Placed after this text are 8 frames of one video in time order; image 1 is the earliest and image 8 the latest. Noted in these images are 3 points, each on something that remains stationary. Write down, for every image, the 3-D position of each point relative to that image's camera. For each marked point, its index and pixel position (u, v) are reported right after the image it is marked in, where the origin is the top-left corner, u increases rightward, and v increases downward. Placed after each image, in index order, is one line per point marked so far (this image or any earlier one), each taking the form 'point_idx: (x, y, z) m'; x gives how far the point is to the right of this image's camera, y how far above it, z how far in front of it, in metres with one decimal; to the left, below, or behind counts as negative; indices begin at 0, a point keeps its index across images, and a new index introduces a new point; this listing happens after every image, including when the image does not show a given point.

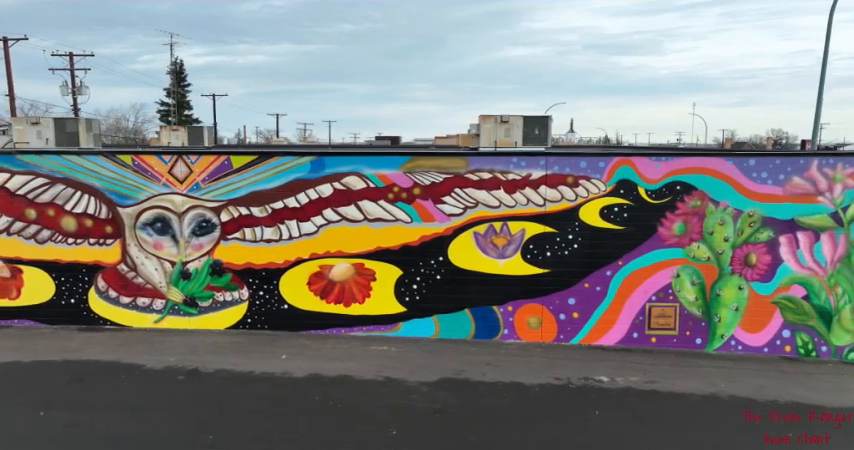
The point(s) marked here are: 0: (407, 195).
0: (-0.2, +0.3, +6.4) m
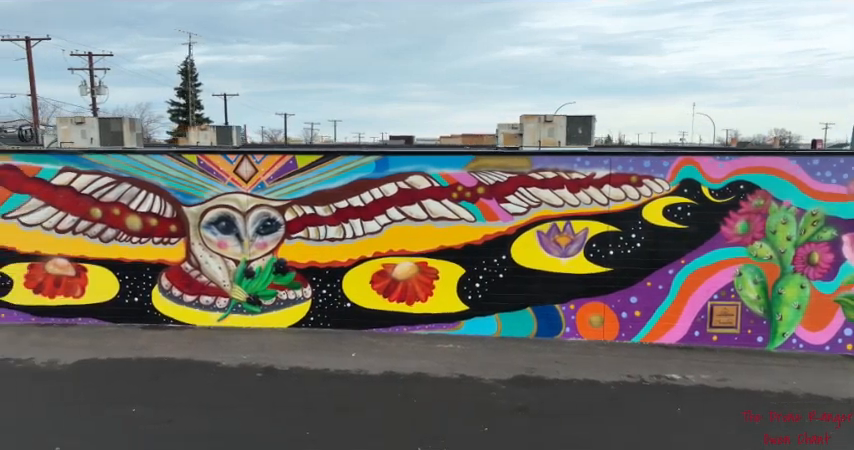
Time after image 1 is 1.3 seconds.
0: (+0.5, +0.3, +6.4) m
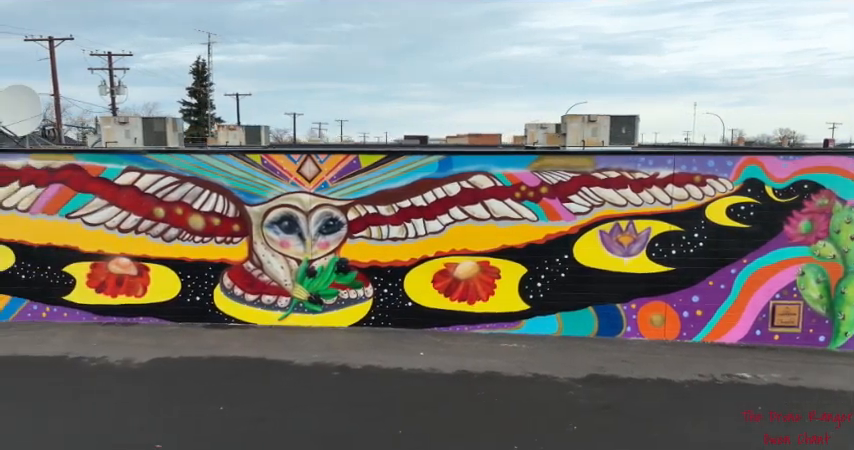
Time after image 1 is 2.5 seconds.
0: (+1.2, +0.3, +6.5) m
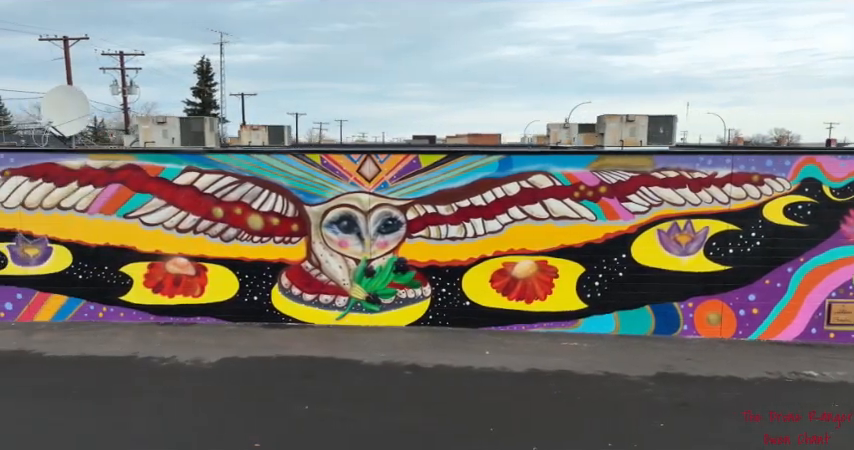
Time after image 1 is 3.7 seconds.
0: (+1.8, +0.3, +6.5) m
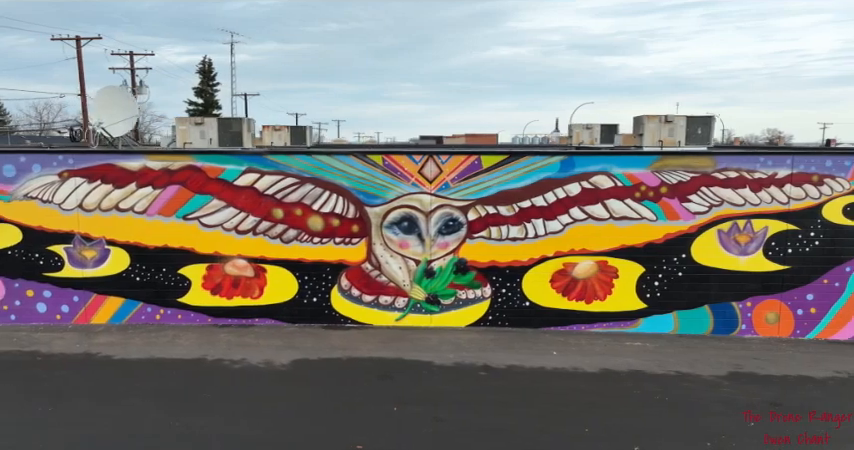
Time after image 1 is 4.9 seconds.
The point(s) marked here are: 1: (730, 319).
0: (+2.5, +0.3, +6.5) m
1: (+3.4, -1.1, +6.7) m
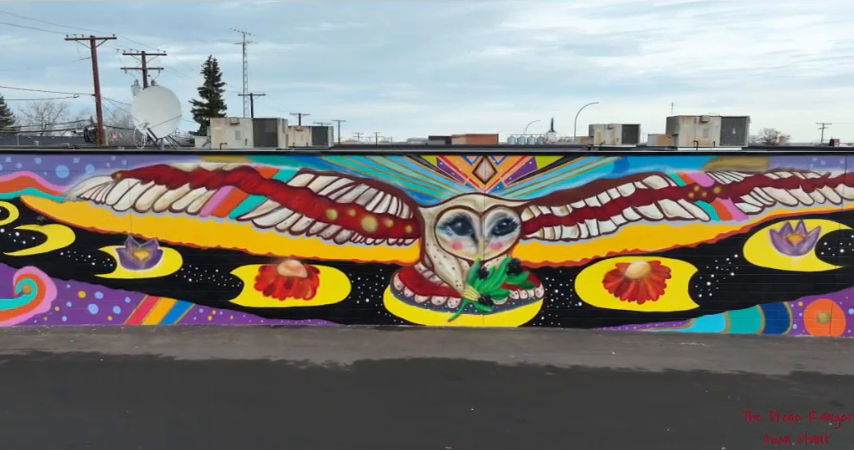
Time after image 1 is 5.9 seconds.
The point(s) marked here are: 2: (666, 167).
0: (+3.1, +0.3, +6.6) m
1: (+4.0, -1.1, +6.7) m
2: (+2.6, +0.6, +6.5) m
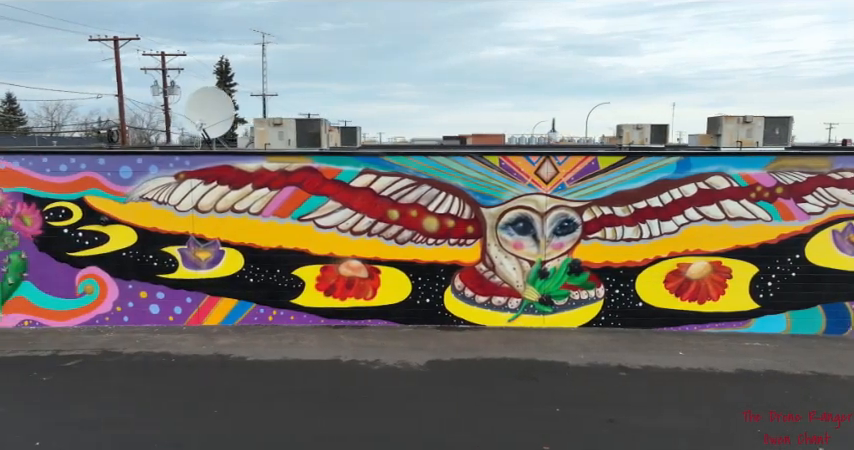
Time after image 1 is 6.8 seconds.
0: (+3.8, +0.3, +6.6) m
1: (+4.7, -1.1, +6.7) m
2: (+3.3, +0.6, +6.5) m
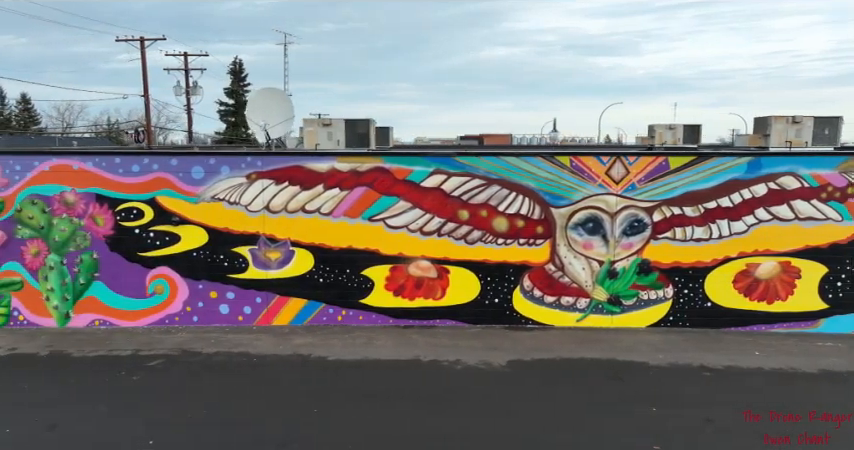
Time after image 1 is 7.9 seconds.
0: (+4.6, +0.3, +6.6) m
1: (+5.5, -1.1, +6.7) m
2: (+4.1, +0.6, +6.5) m
